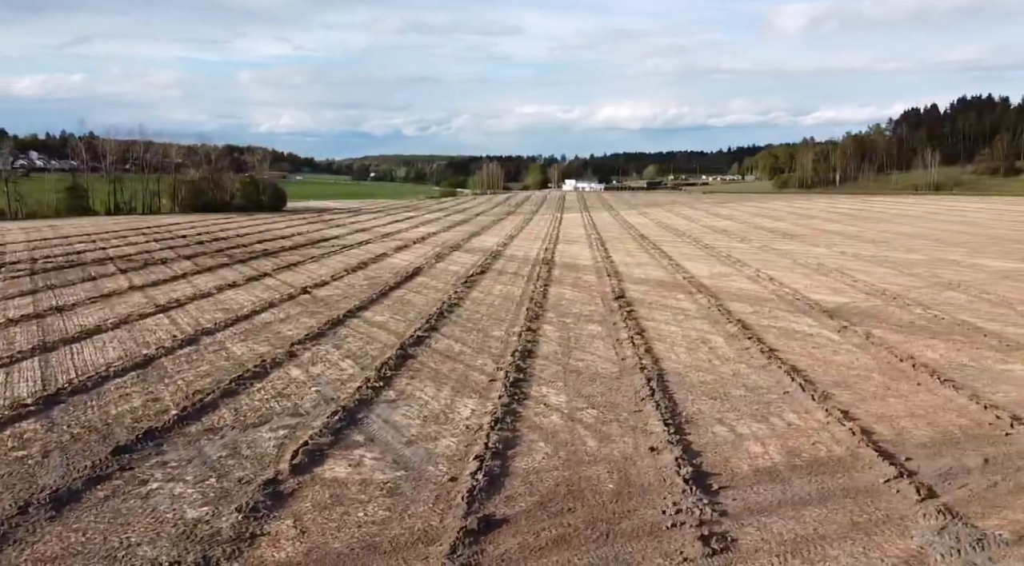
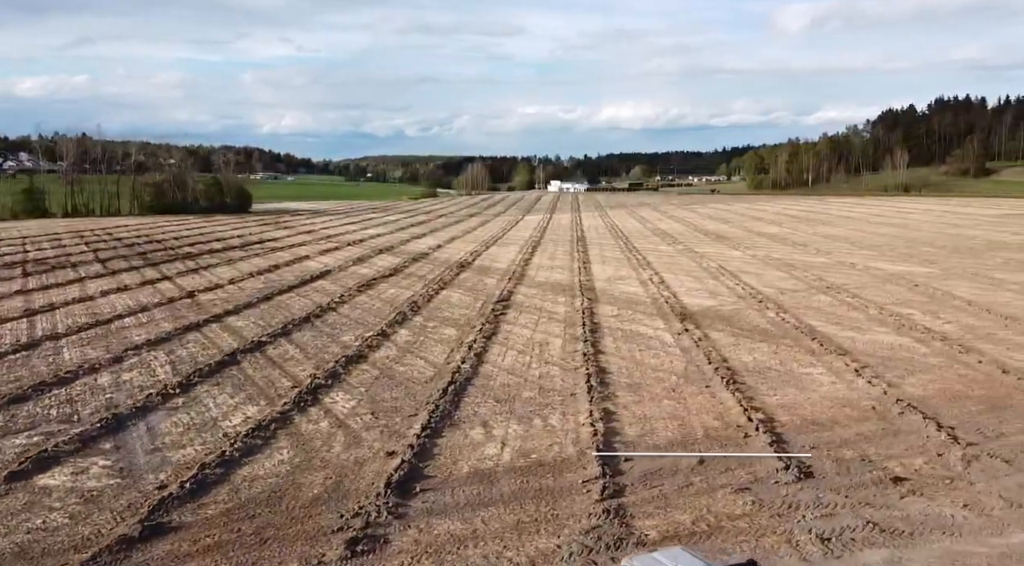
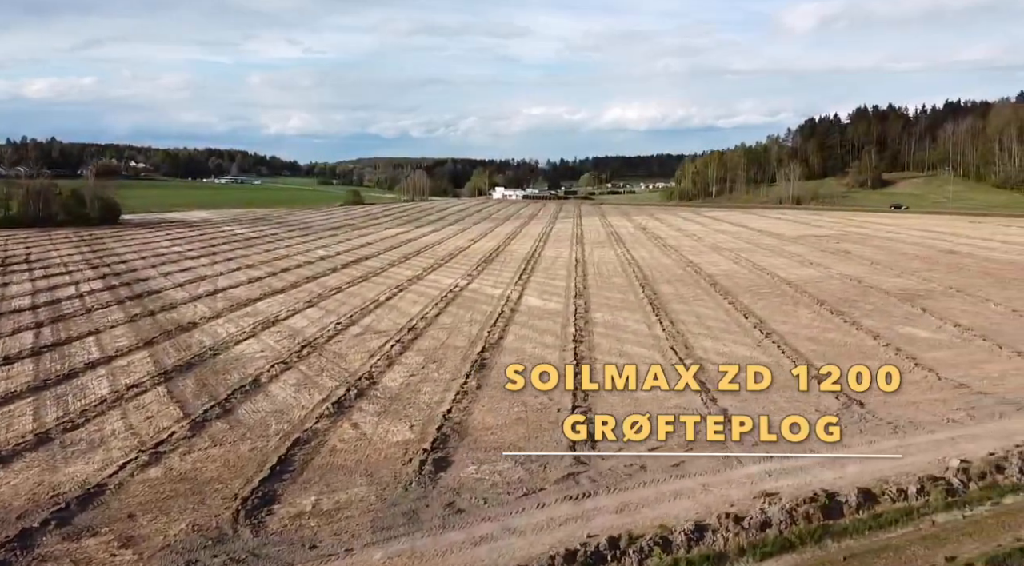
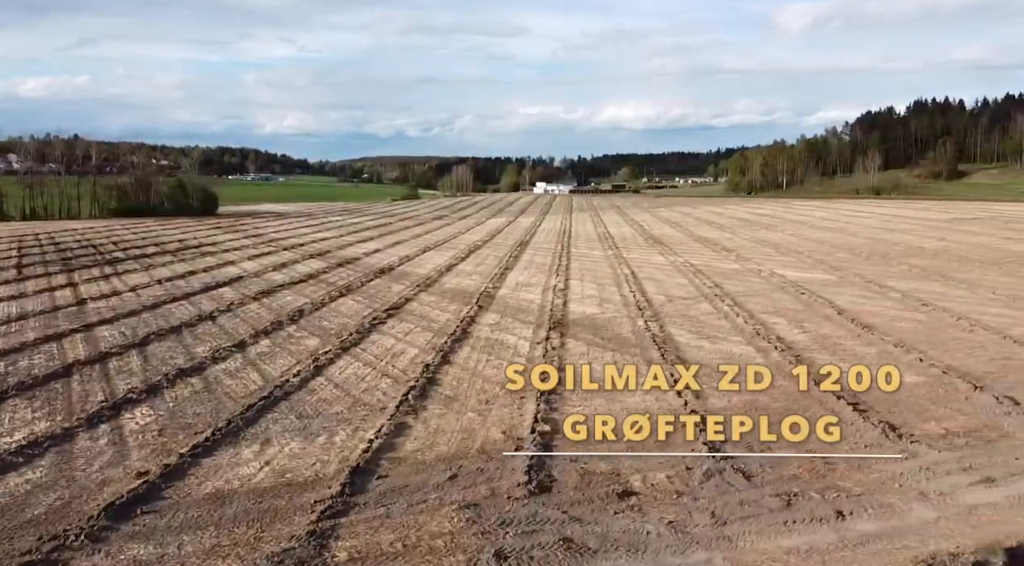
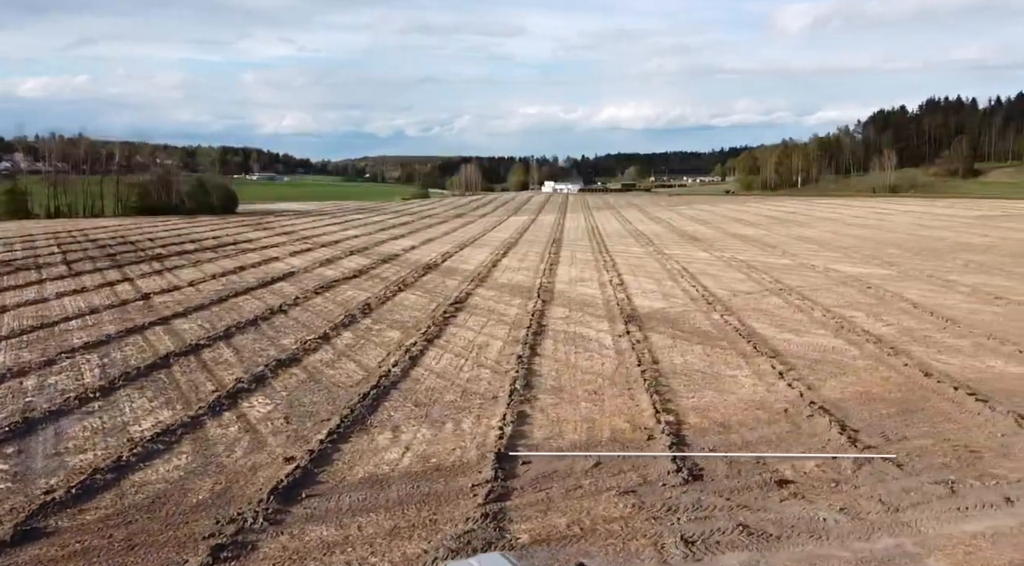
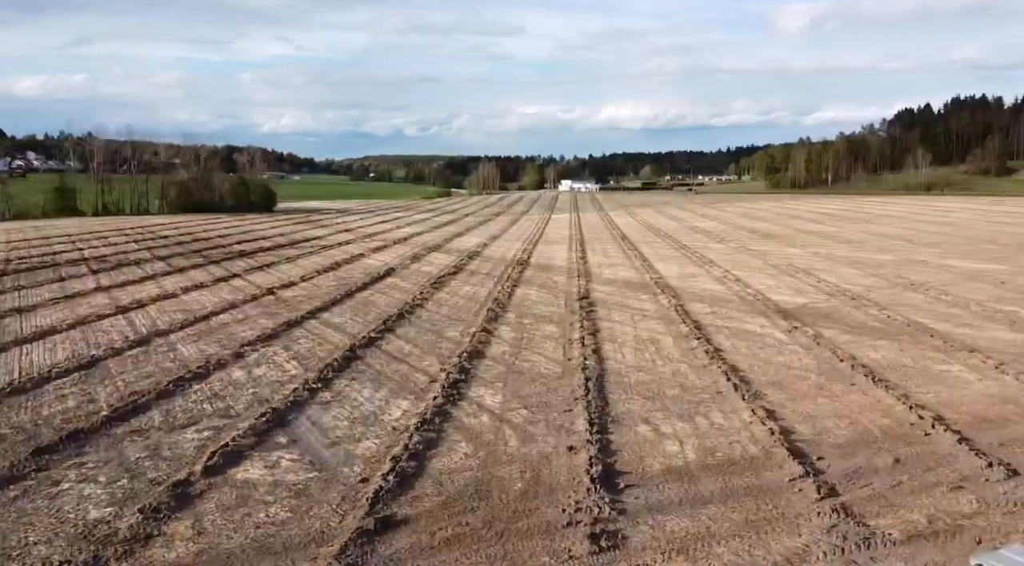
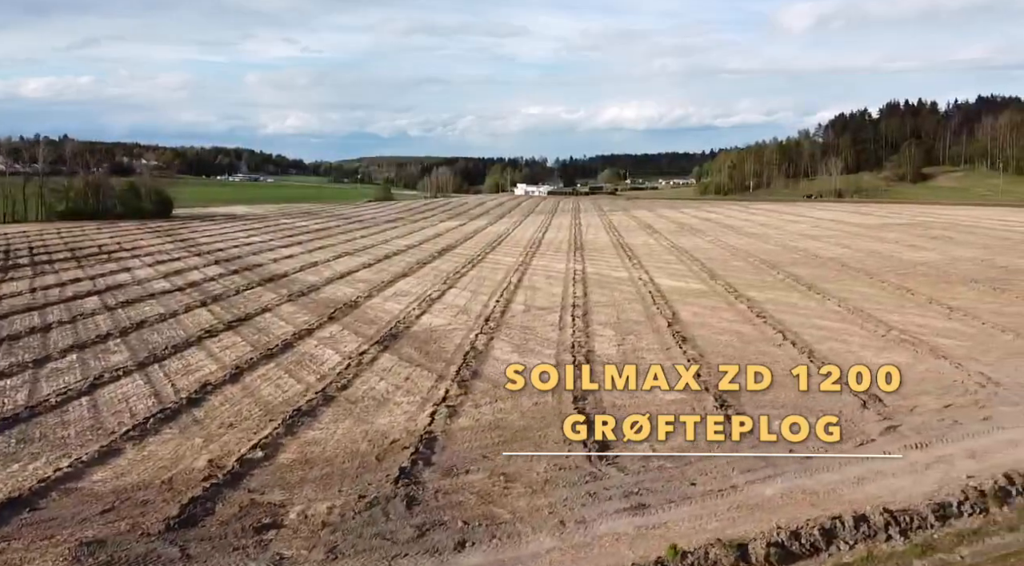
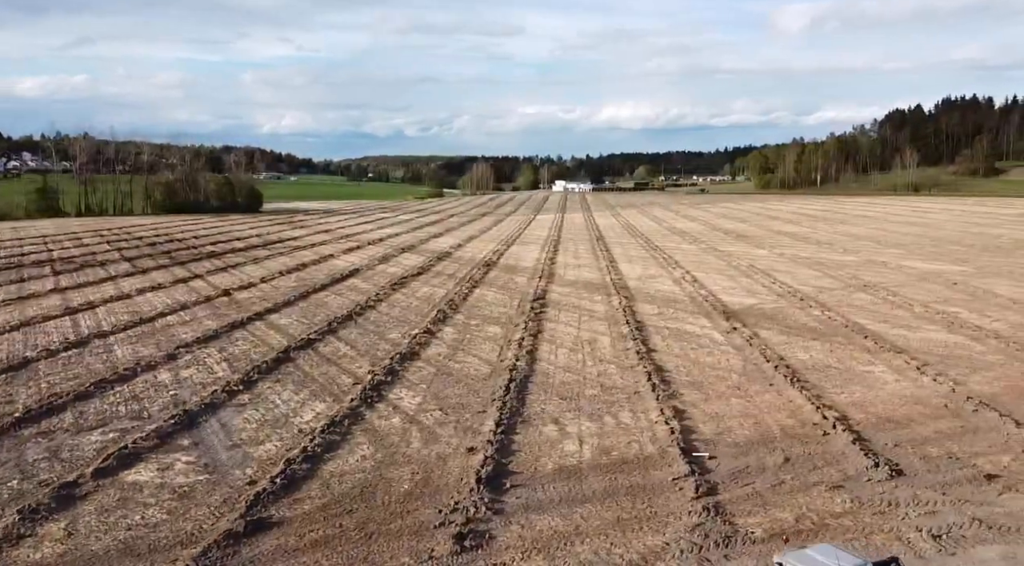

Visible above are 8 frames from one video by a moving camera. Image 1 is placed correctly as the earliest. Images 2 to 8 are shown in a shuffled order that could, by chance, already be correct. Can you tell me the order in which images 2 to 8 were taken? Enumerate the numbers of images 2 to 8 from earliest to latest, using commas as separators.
6, 8, 2, 5, 4, 7, 3
